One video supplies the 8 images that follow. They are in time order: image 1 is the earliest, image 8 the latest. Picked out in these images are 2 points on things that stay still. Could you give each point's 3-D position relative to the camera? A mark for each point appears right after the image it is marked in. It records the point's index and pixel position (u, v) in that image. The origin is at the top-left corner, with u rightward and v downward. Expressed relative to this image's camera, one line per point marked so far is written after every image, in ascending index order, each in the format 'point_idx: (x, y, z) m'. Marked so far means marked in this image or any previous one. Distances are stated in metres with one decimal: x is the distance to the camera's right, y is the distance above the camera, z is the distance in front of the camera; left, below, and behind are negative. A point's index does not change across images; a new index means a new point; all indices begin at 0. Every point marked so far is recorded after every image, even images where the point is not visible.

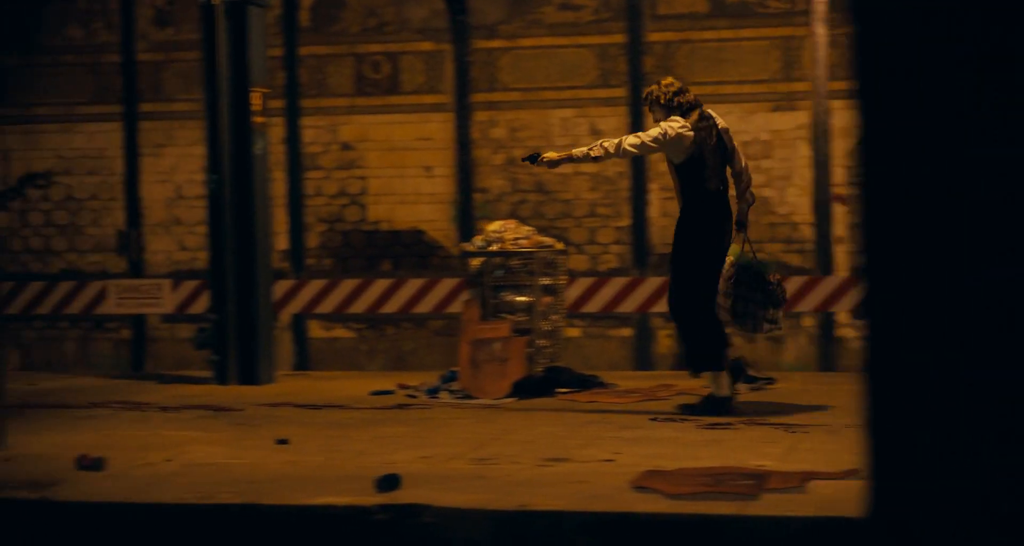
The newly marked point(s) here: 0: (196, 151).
0: (-2.3, +0.8, +13.2) m
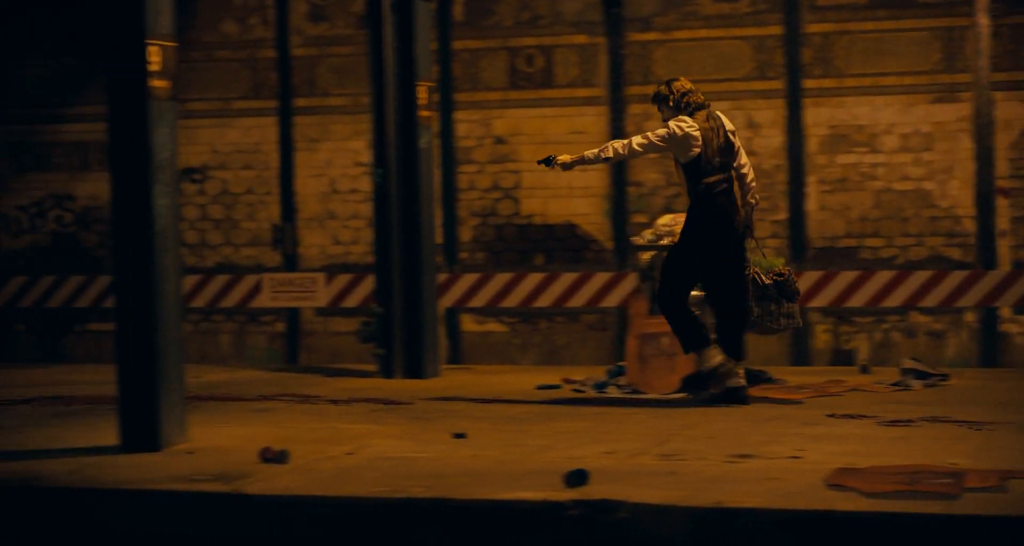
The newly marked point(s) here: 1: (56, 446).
0: (-1.2, +0.9, +13.3) m
1: (-1.9, -0.7, +8.0) m
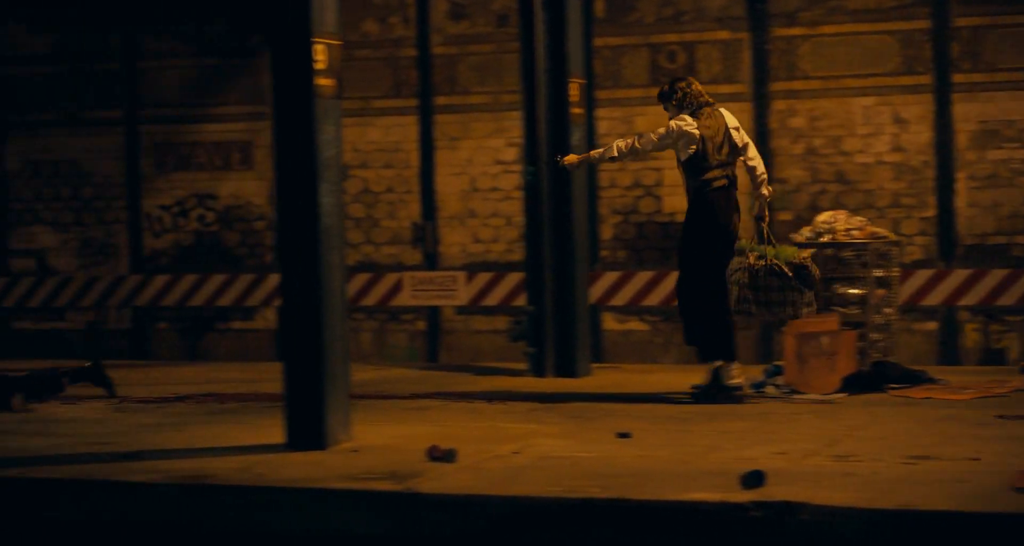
0: (-0.2, +0.9, +13.3) m
1: (-1.3, -0.7, +8.1) m
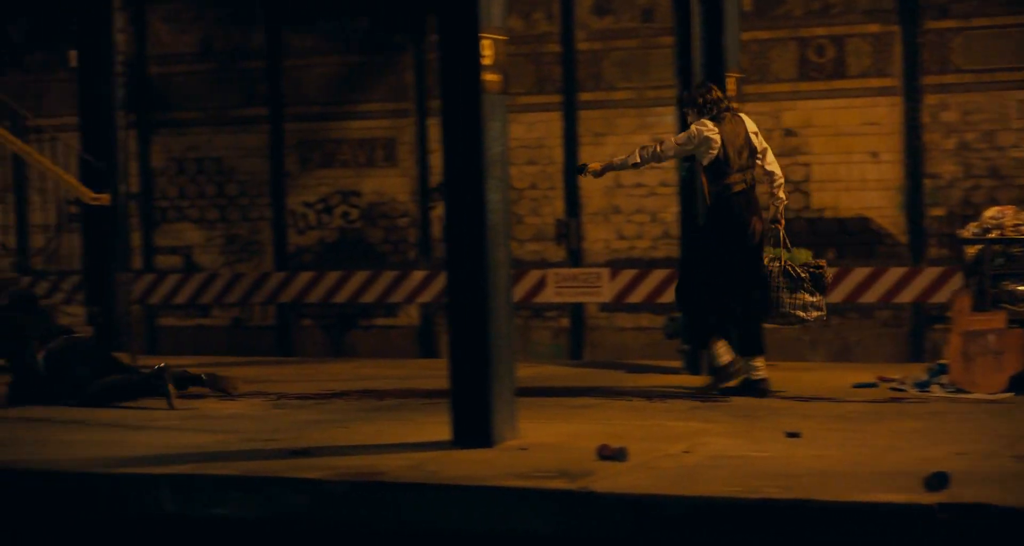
0: (+0.9, +0.9, +13.2) m
1: (-0.6, -0.7, +8.0) m
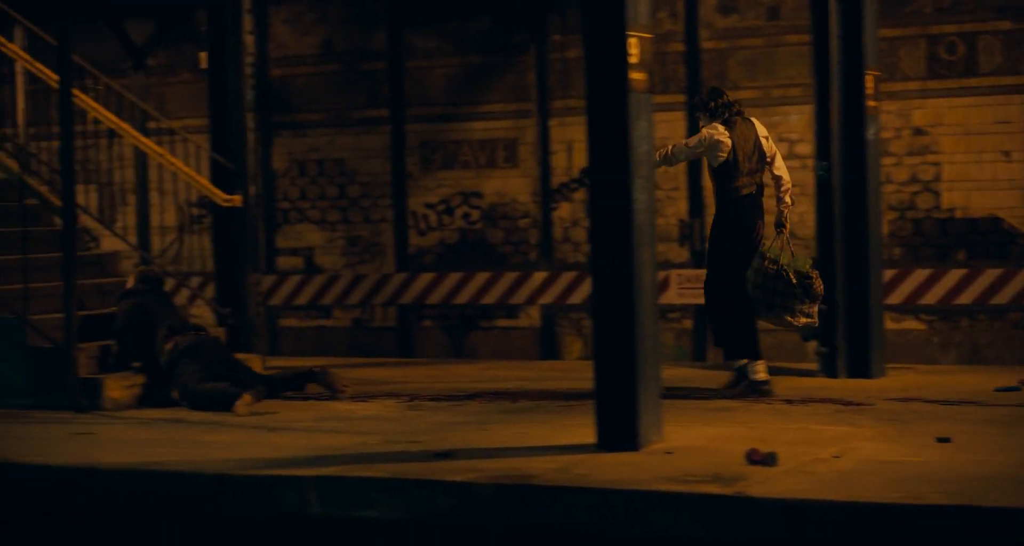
0: (+1.7, +0.9, +13.0) m
1: (0.0, -0.7, +8.0) m
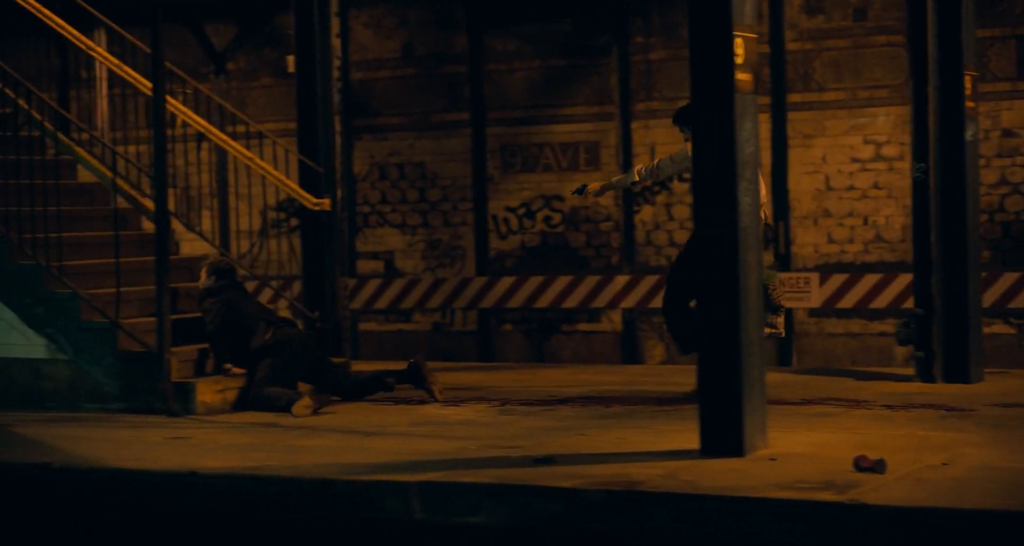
0: (+2.3, +0.9, +12.9) m
1: (+0.4, -0.7, +7.9) m
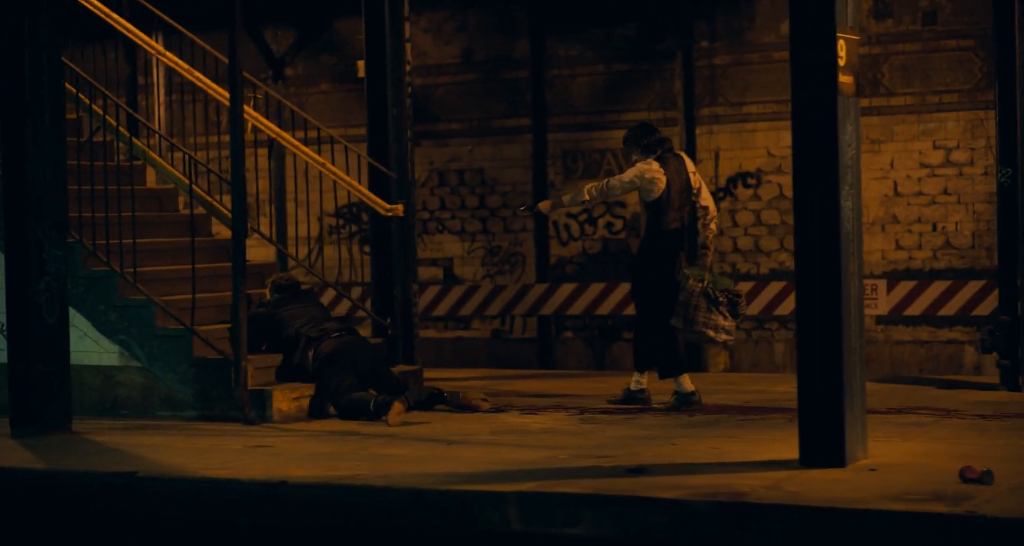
0: (+2.8, +0.8, +12.7) m
1: (+0.8, -0.7, +7.7) m
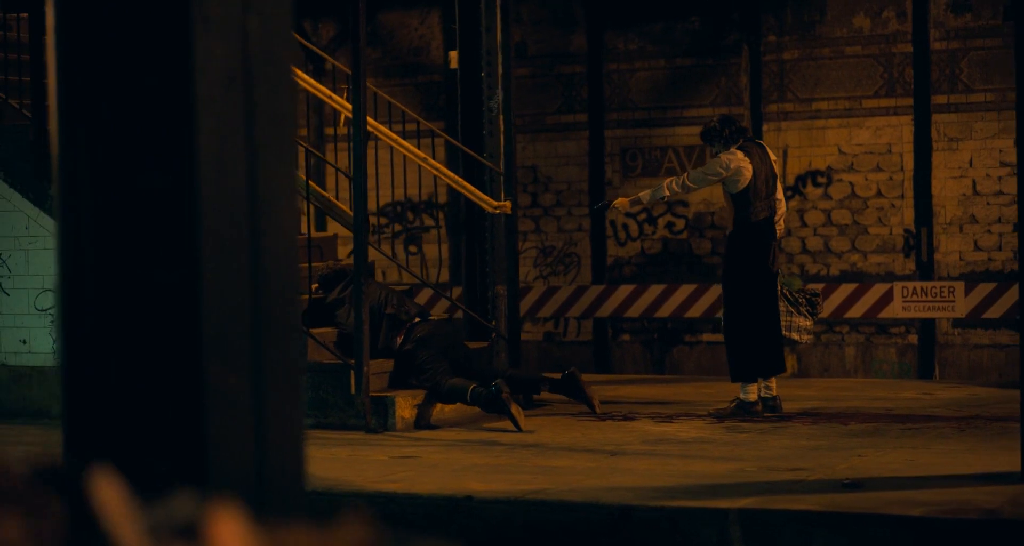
0: (+3.4, +0.8, +12.2) m
1: (+1.5, -0.7, +7.2) m
